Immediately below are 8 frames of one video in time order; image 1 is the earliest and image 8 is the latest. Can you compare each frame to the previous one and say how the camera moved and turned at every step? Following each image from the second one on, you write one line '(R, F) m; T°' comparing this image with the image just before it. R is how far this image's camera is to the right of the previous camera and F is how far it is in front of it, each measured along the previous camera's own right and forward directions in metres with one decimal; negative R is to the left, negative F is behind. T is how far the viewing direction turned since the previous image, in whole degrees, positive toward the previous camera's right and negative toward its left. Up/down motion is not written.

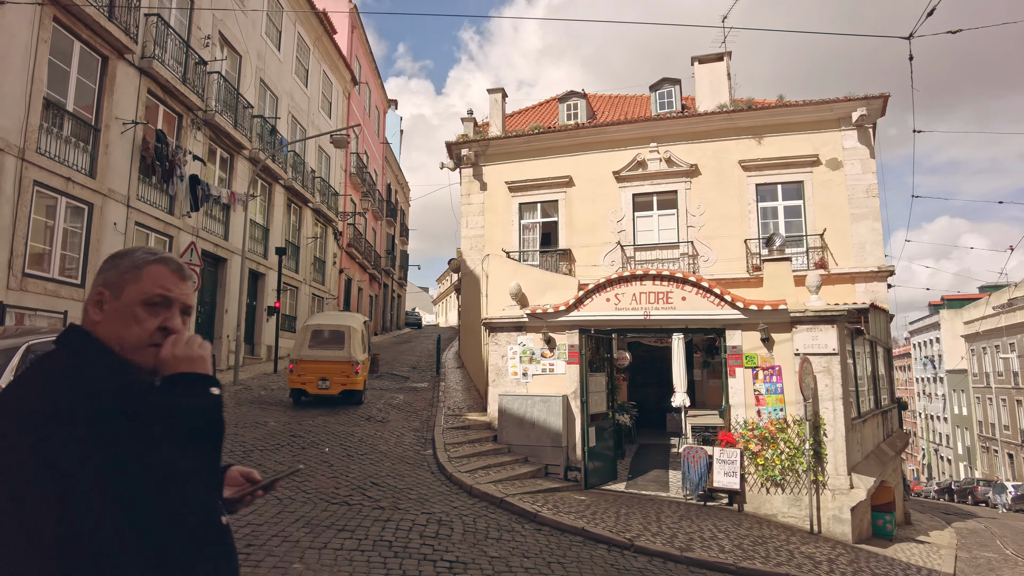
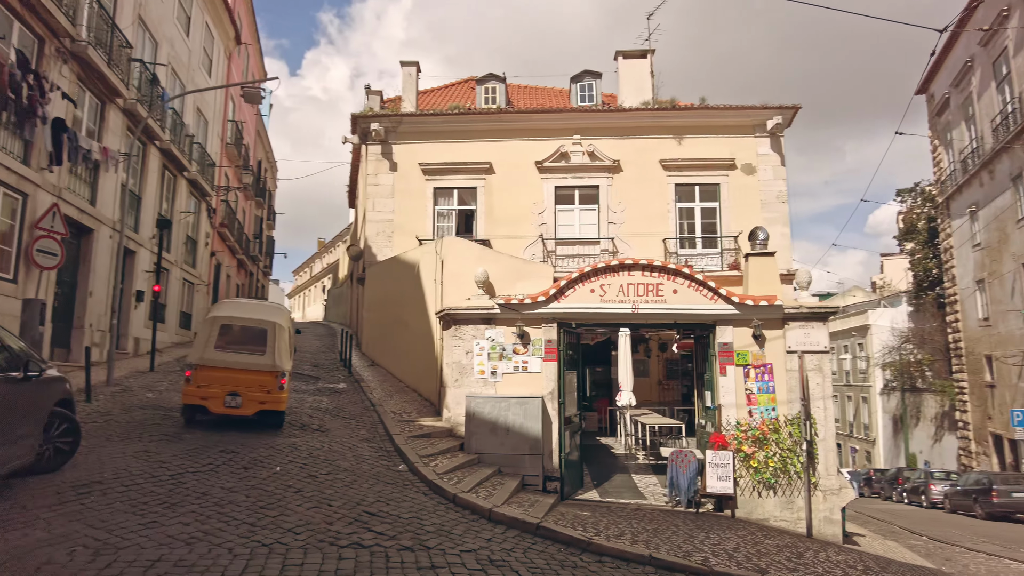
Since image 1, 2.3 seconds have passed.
(-2.0, +1.7) m; +13°
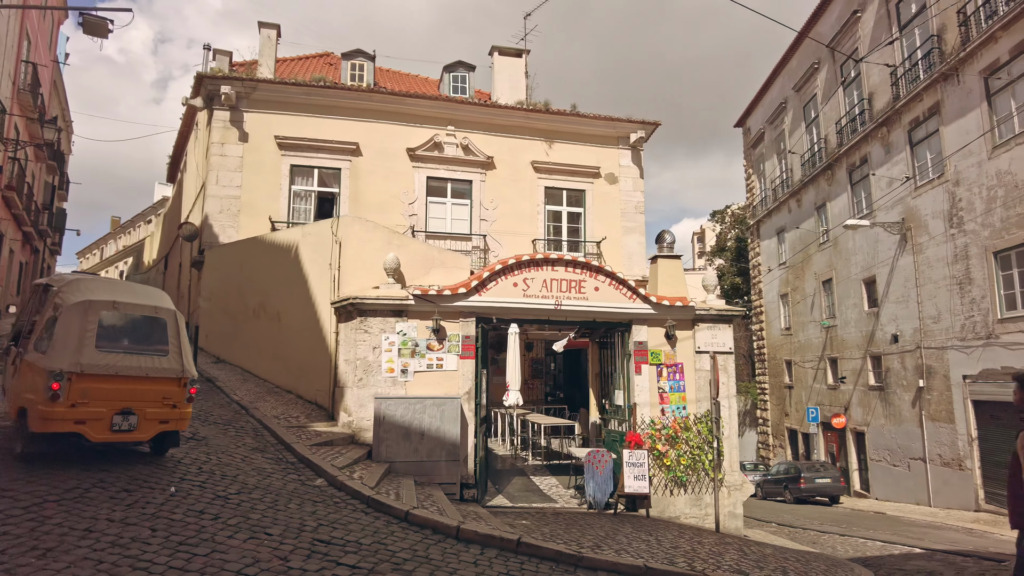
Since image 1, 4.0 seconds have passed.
(-1.6, +1.0) m; +16°
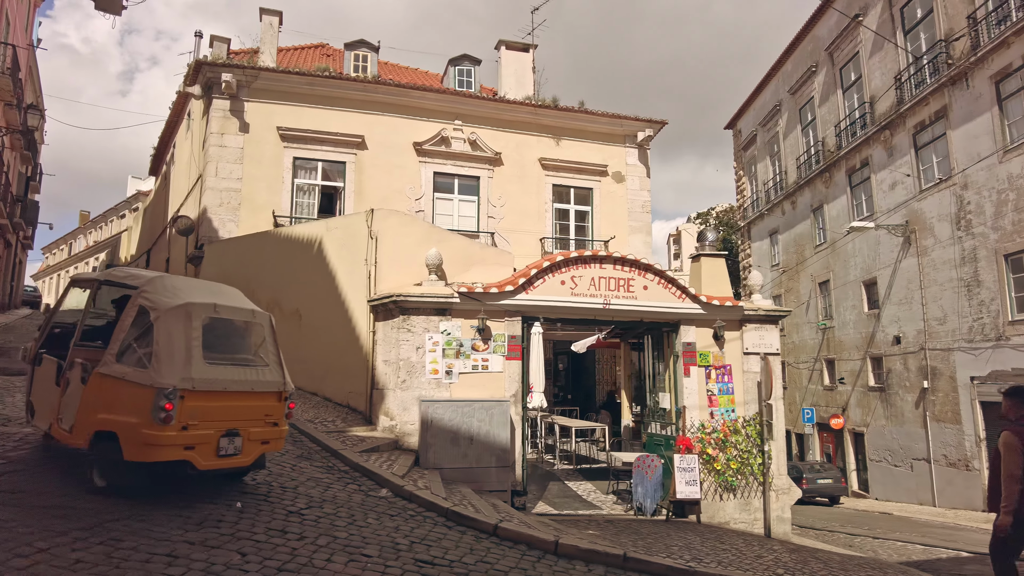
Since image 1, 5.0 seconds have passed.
(-1.2, +0.5) m; +3°
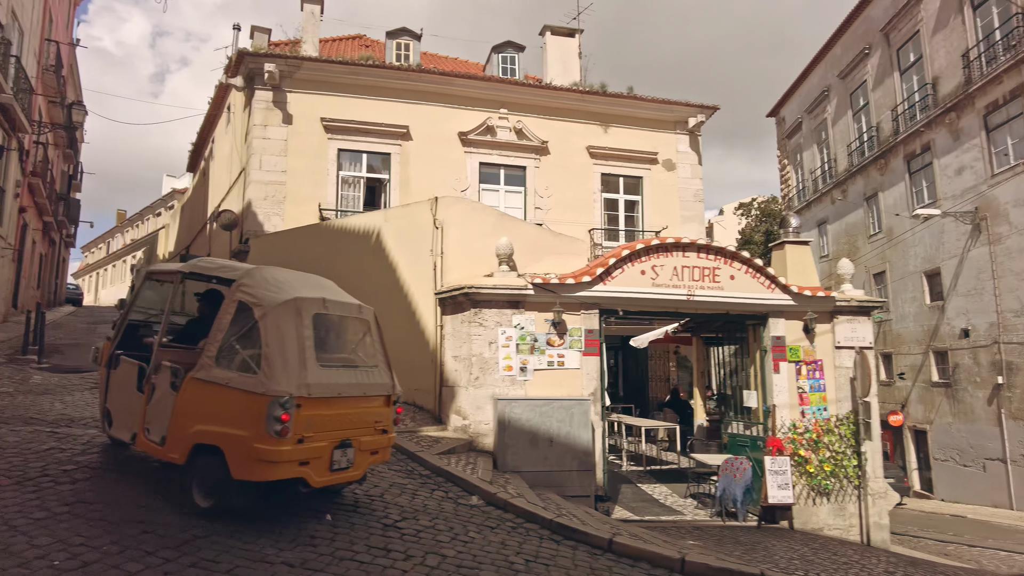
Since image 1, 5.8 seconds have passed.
(-0.7, +0.6) m; -2°
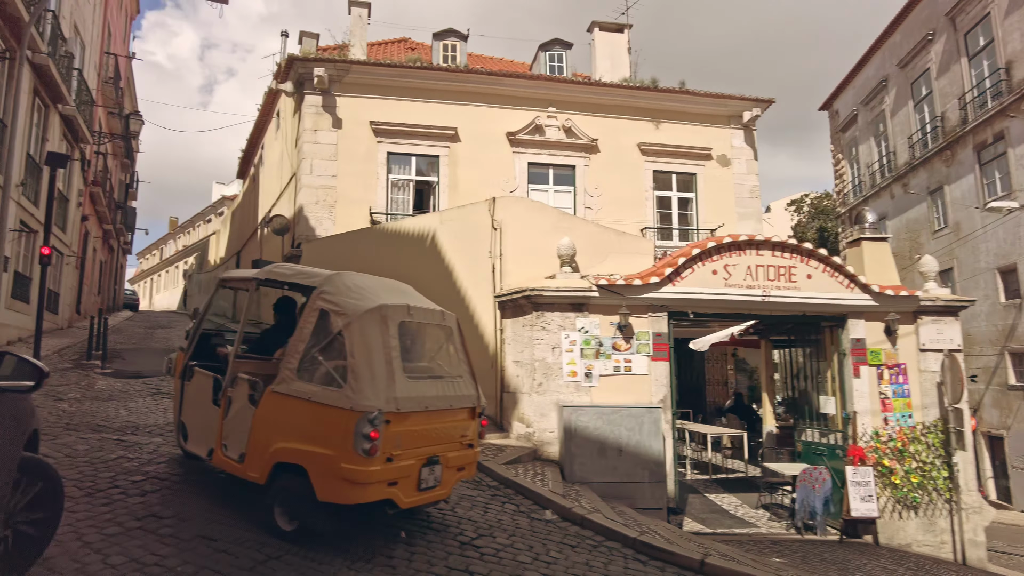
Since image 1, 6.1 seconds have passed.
(-0.3, +0.3) m; -4°
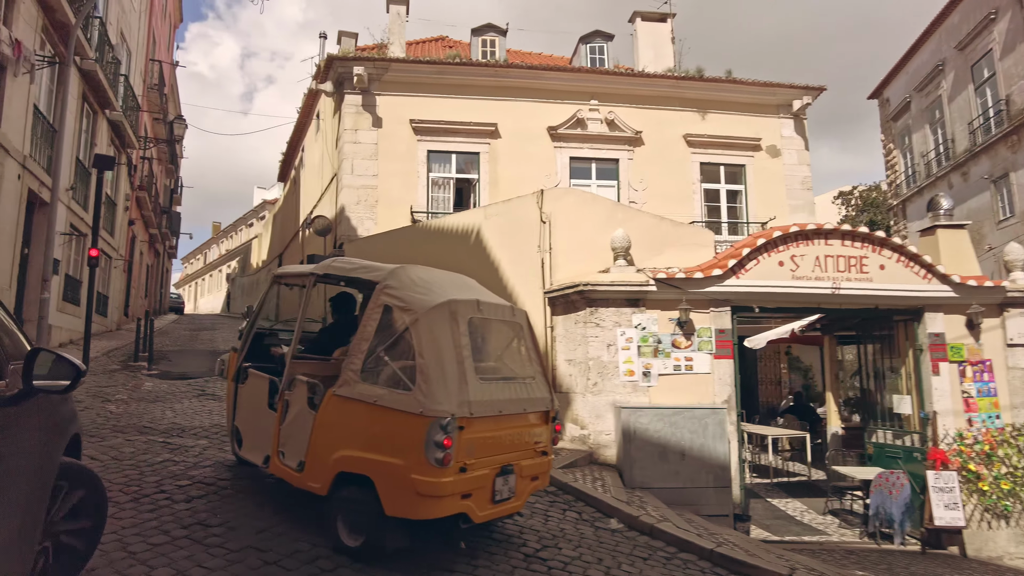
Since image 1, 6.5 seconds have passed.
(-0.2, +0.4) m; -3°
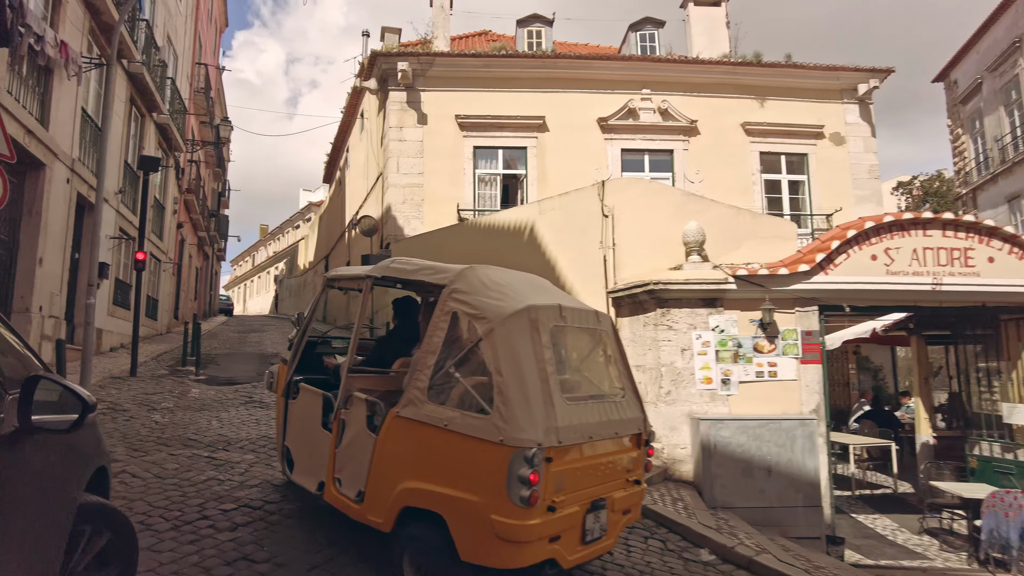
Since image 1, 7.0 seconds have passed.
(-0.3, +0.6) m; -4°
